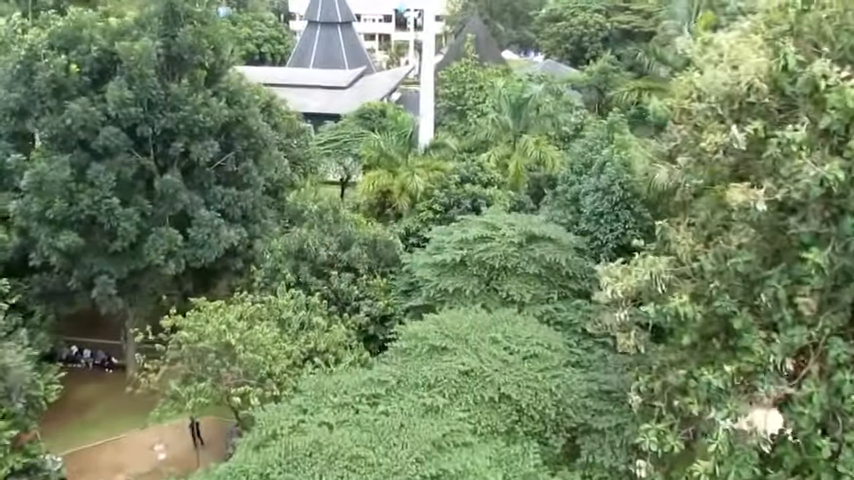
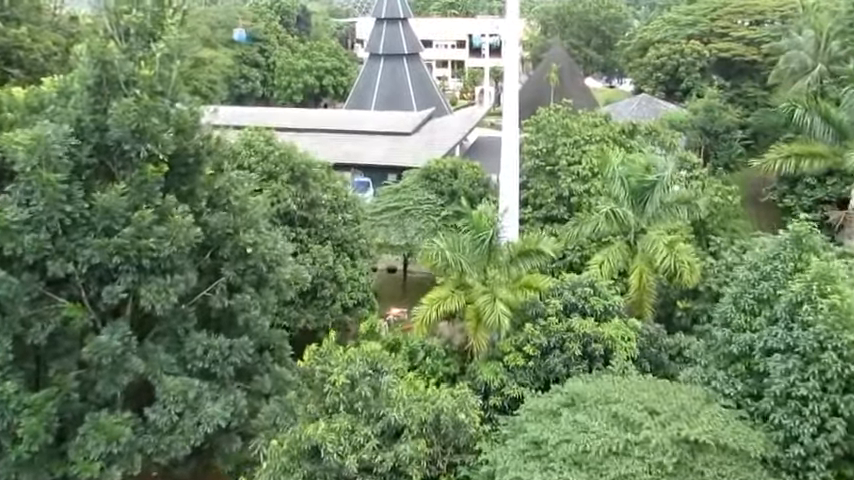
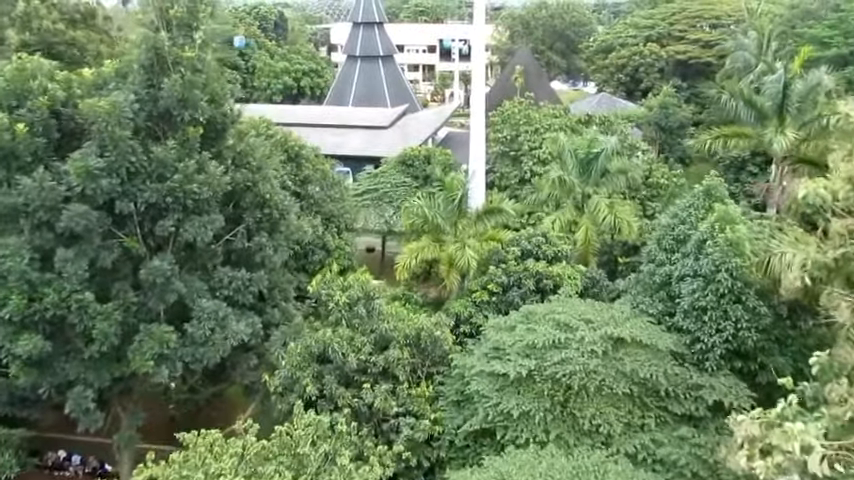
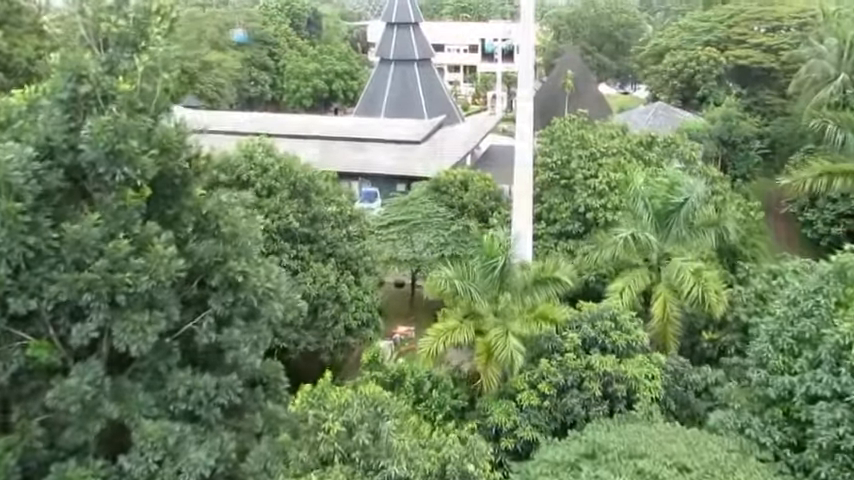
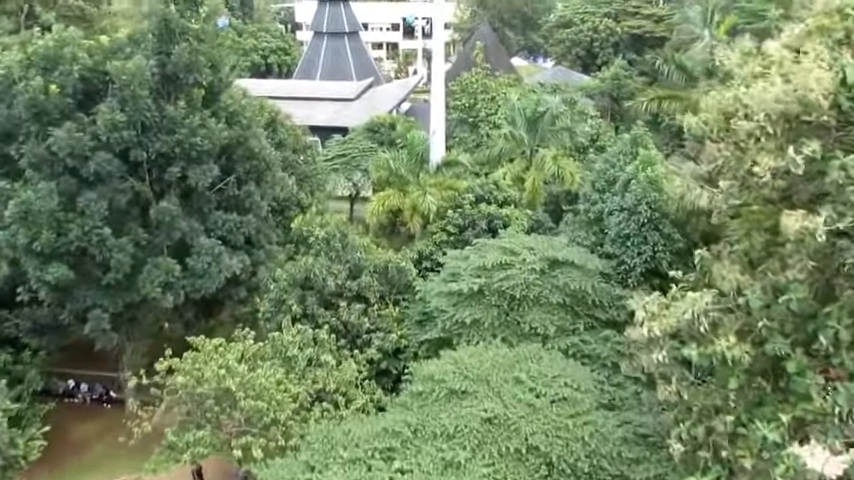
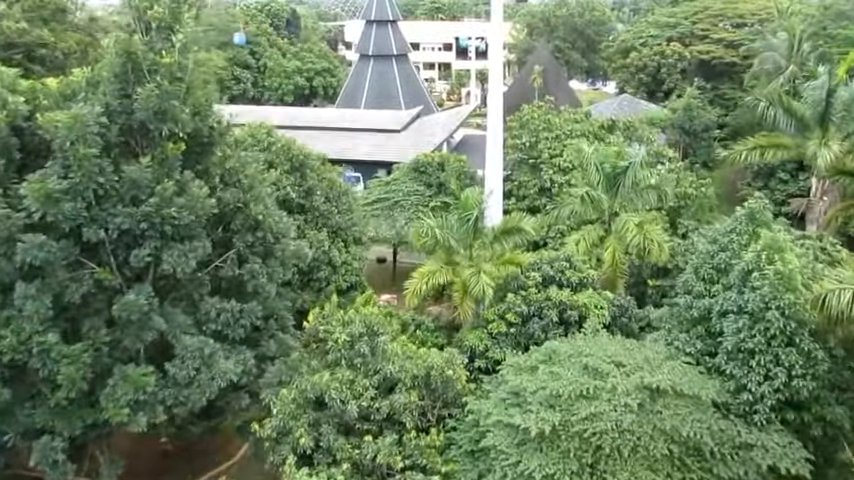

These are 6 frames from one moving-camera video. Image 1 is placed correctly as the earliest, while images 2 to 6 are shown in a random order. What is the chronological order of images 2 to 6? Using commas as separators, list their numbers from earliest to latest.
5, 3, 6, 2, 4
